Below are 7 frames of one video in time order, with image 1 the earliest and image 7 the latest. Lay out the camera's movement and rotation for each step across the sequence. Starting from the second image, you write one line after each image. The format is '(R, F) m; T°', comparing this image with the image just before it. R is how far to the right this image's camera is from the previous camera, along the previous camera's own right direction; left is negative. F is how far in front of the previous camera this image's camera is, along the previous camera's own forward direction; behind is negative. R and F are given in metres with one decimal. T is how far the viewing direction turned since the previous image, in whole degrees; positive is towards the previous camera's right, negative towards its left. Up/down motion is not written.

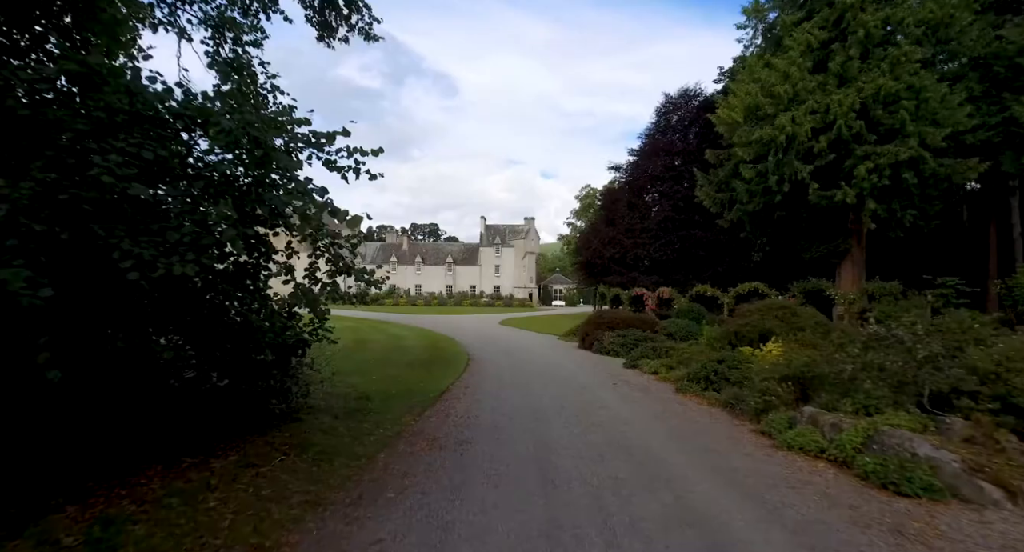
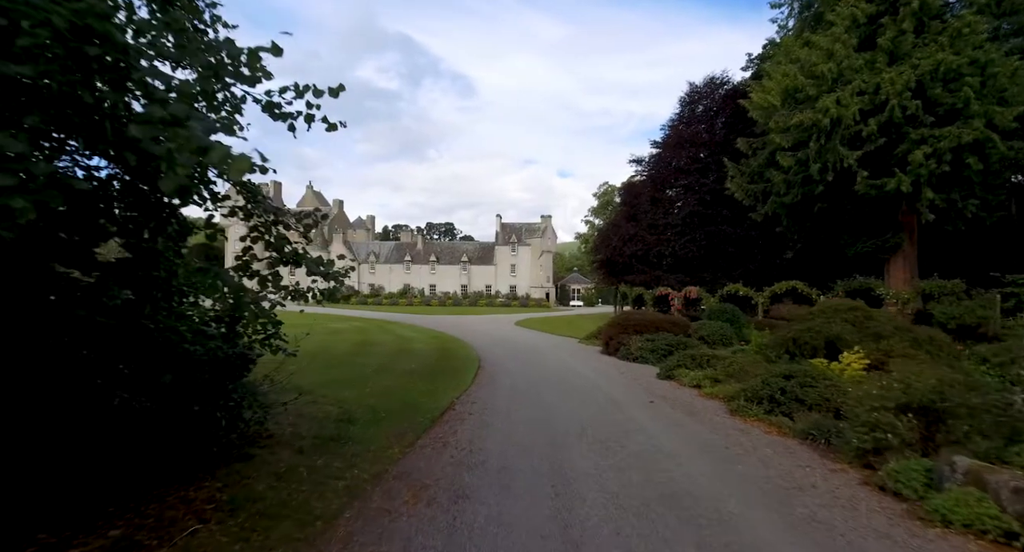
(0.0, +1.6) m; -2°
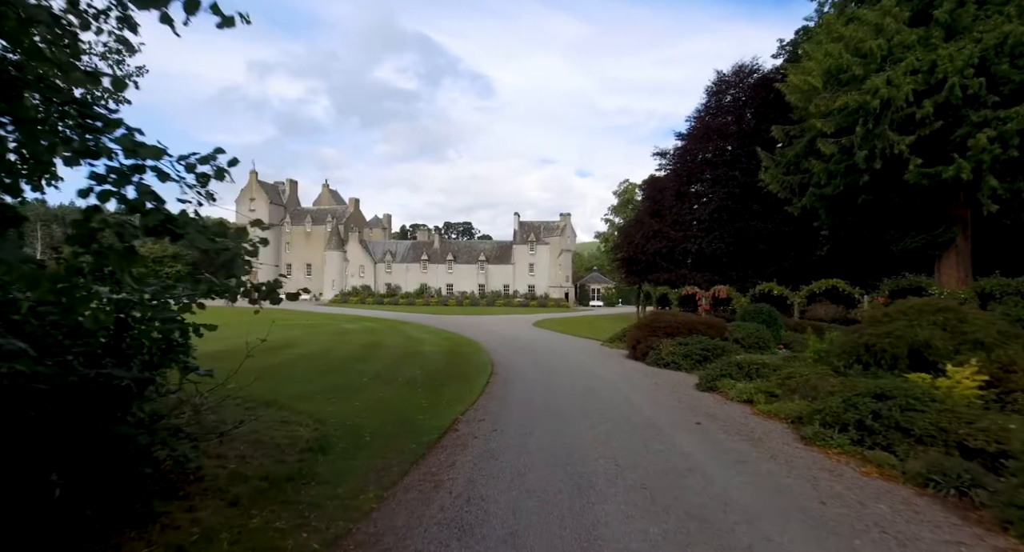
(+0.1, +1.5) m; -2°
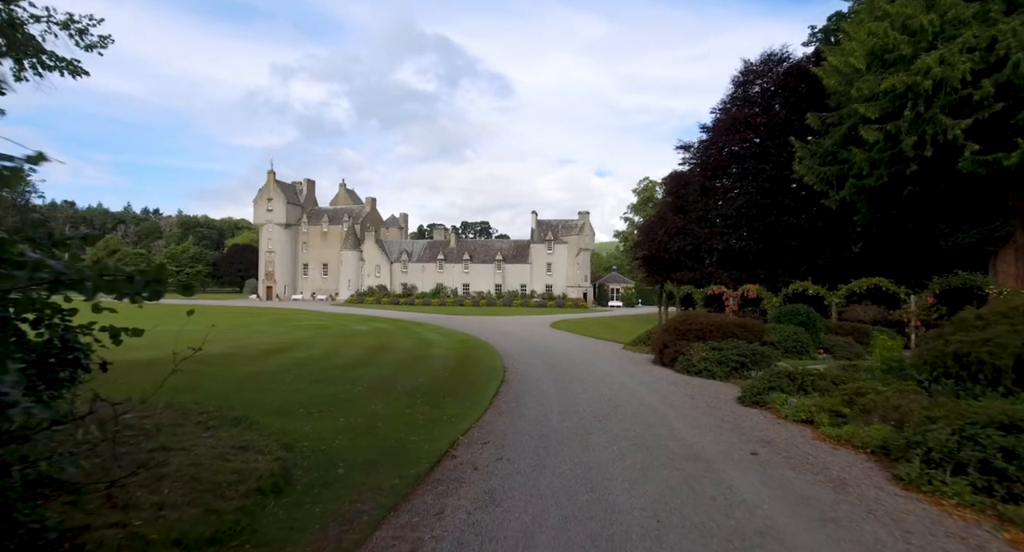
(+0.1, +1.3) m; -2°
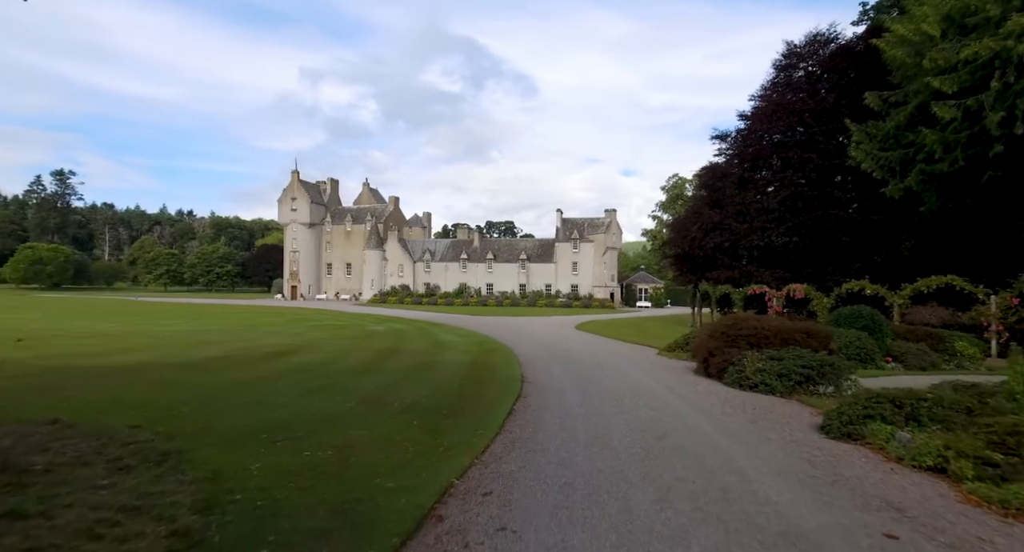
(+0.1, +1.7) m; -3°
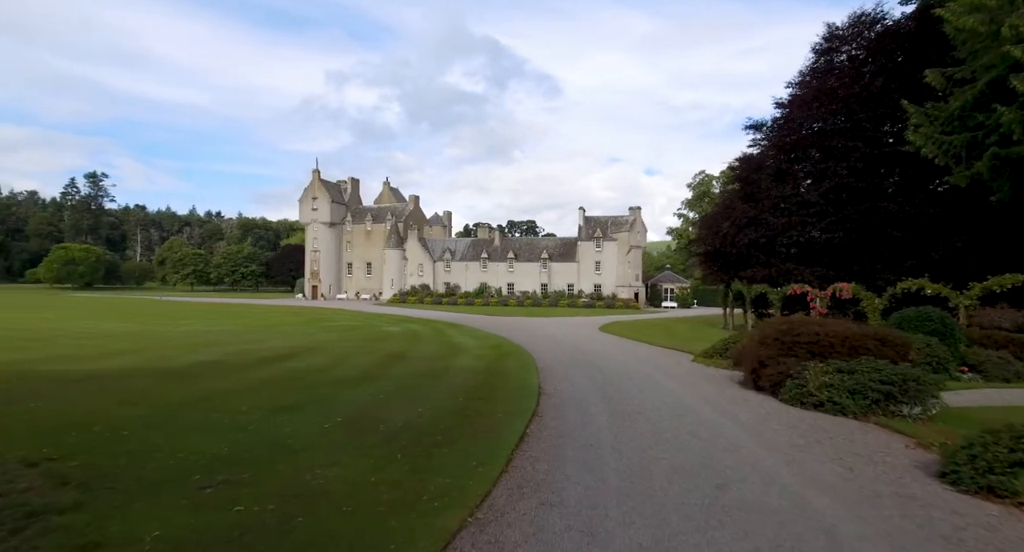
(+0.1, +1.6) m; -3°
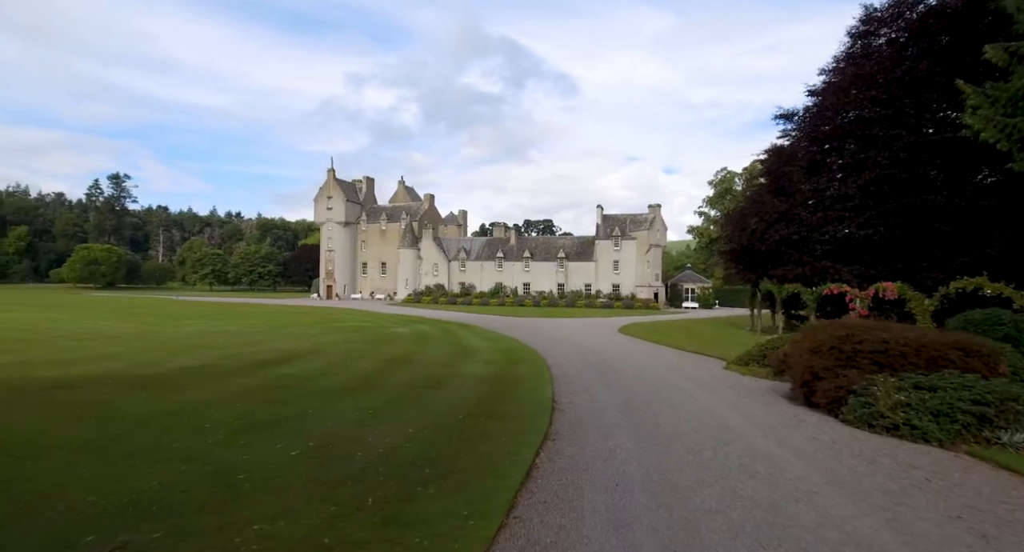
(+0.1, +1.4) m; -2°
